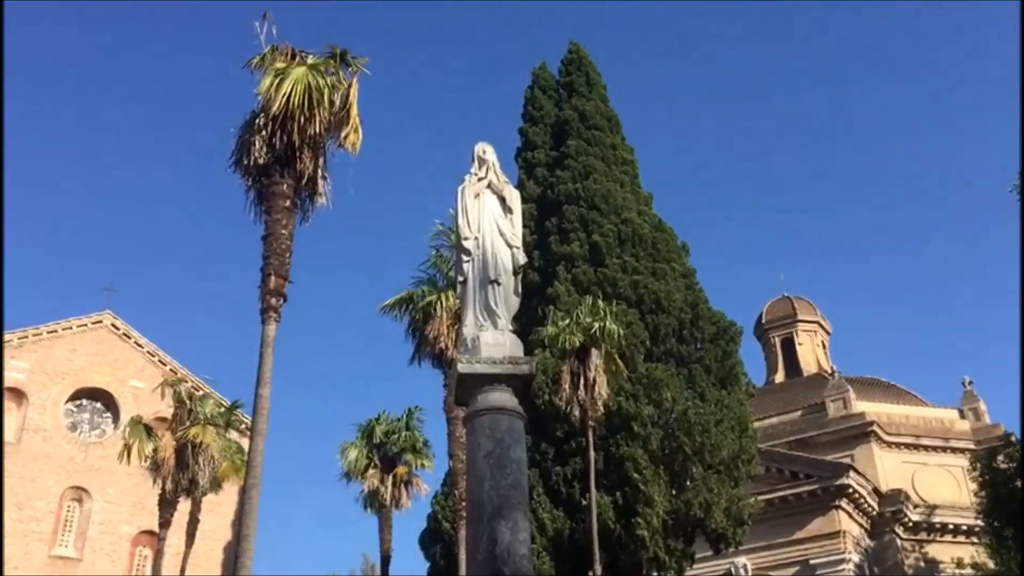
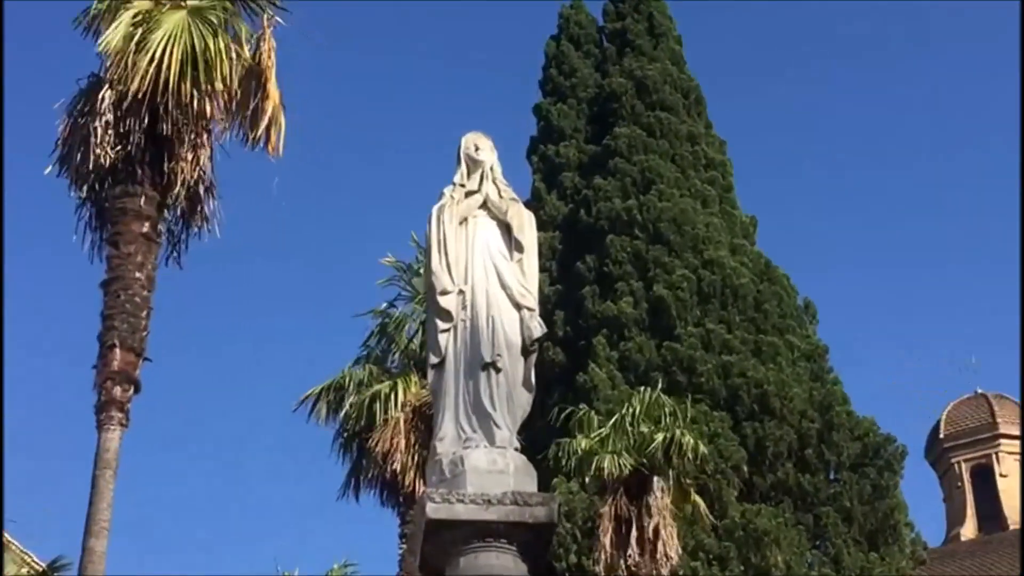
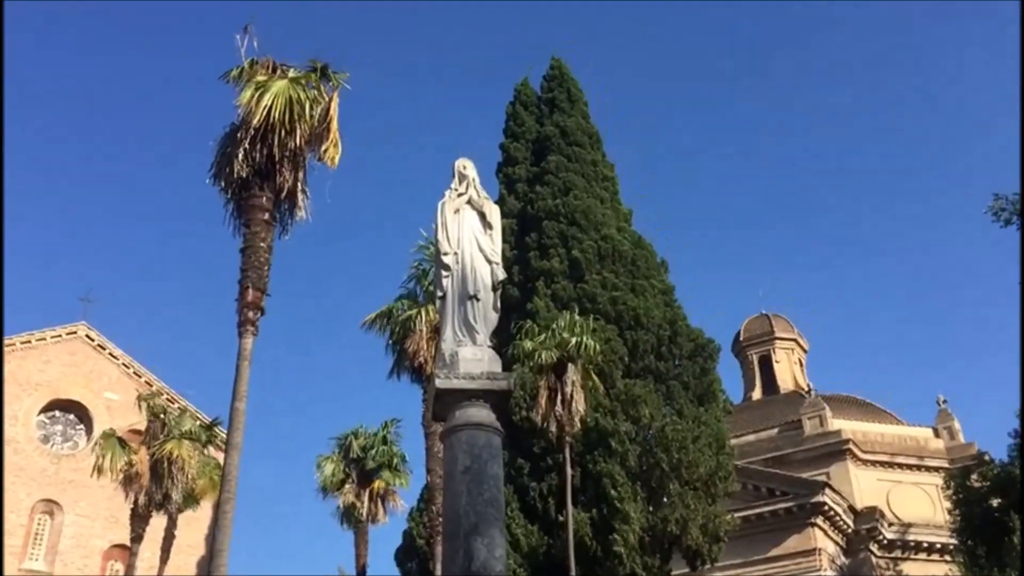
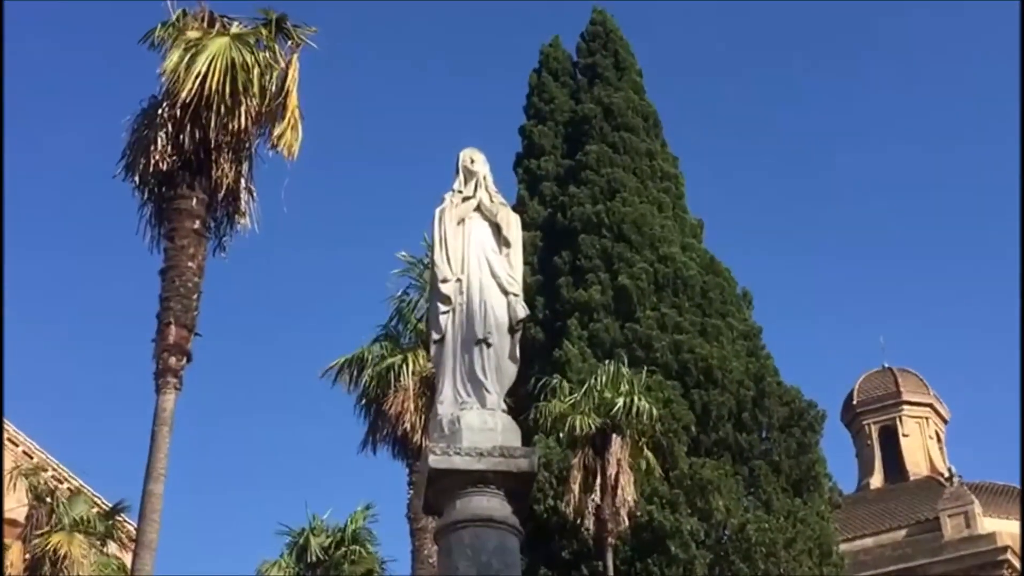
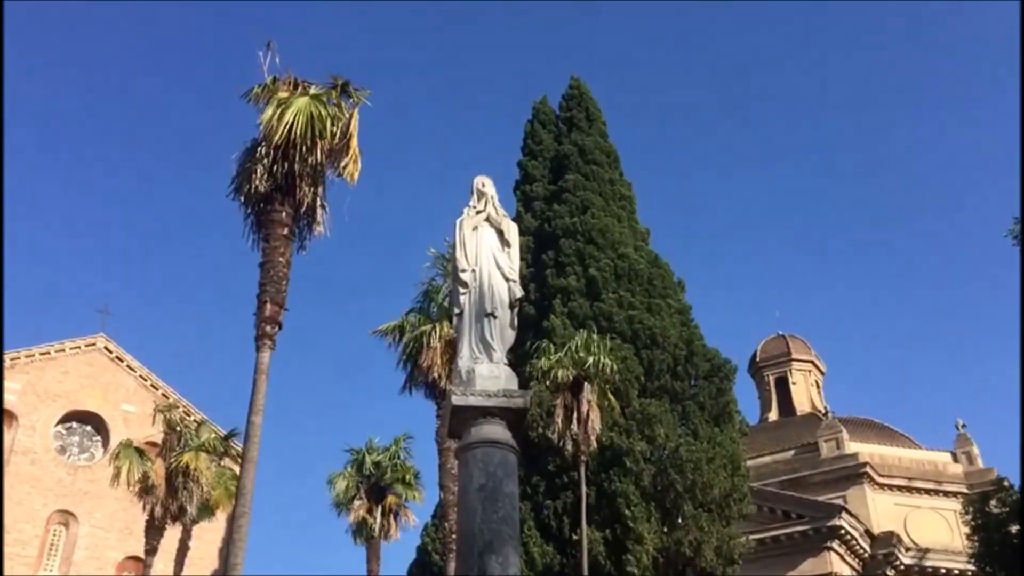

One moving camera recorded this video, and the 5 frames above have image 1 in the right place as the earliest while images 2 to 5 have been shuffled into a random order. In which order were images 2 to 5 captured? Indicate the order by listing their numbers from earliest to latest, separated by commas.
3, 5, 4, 2
